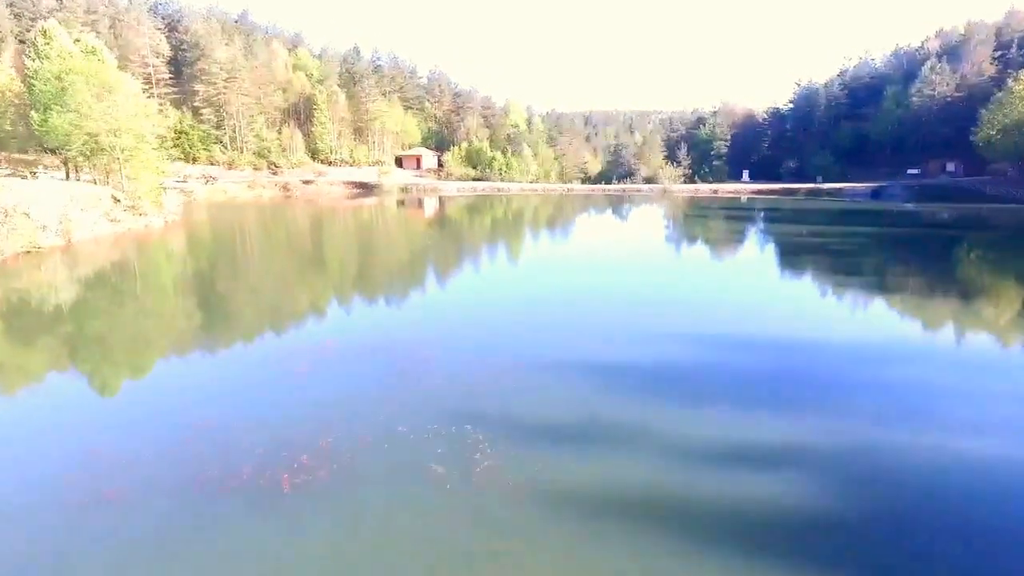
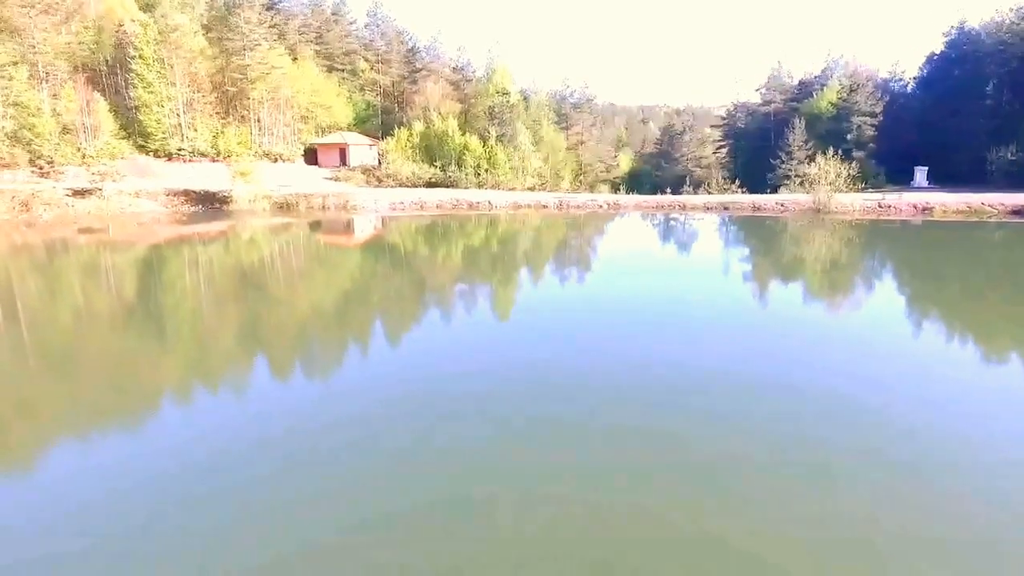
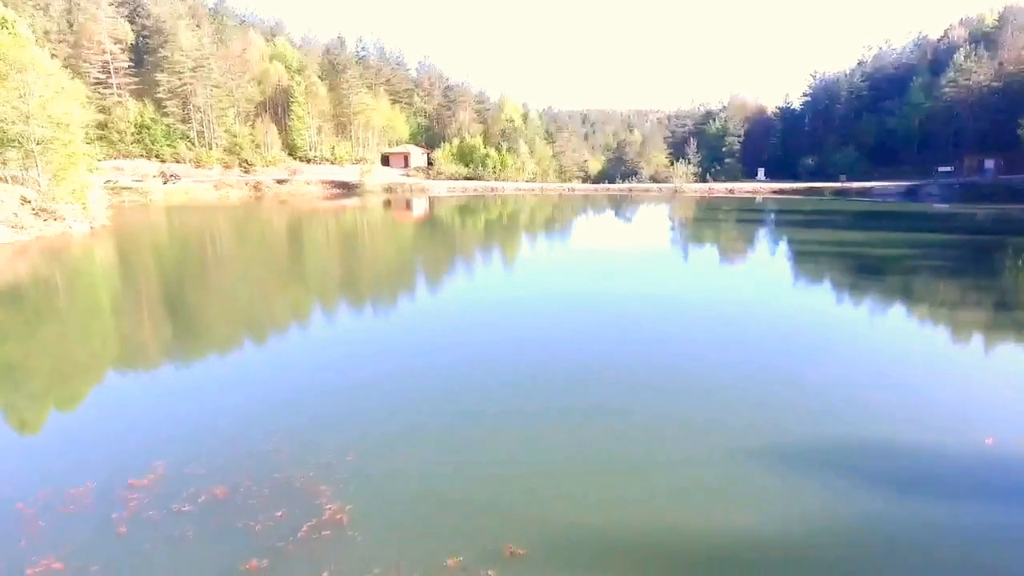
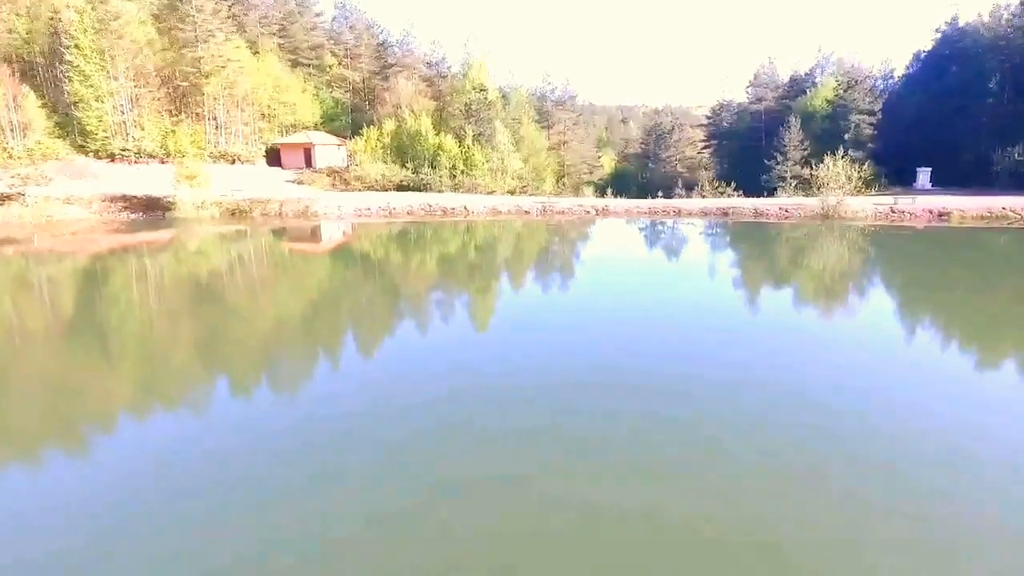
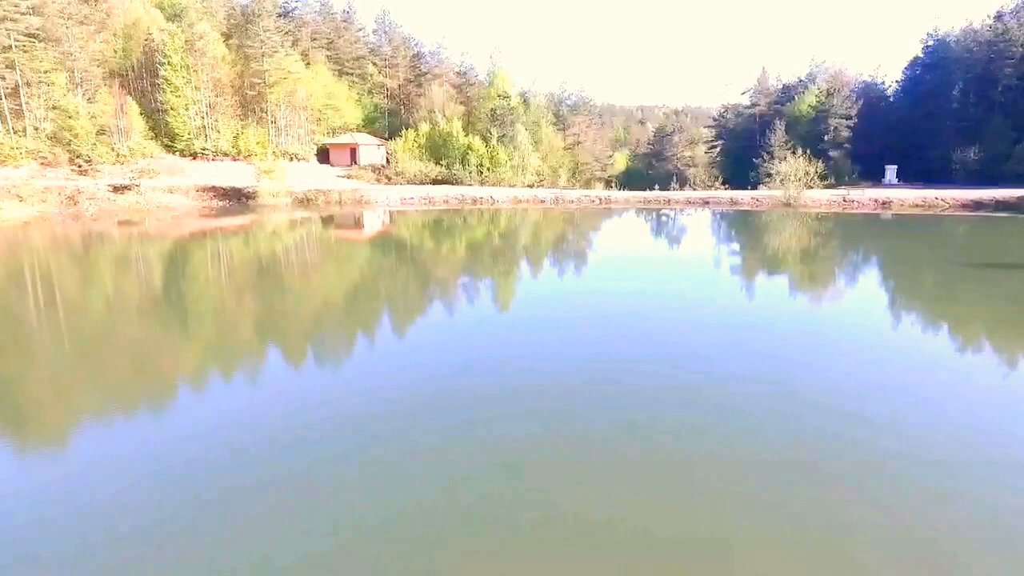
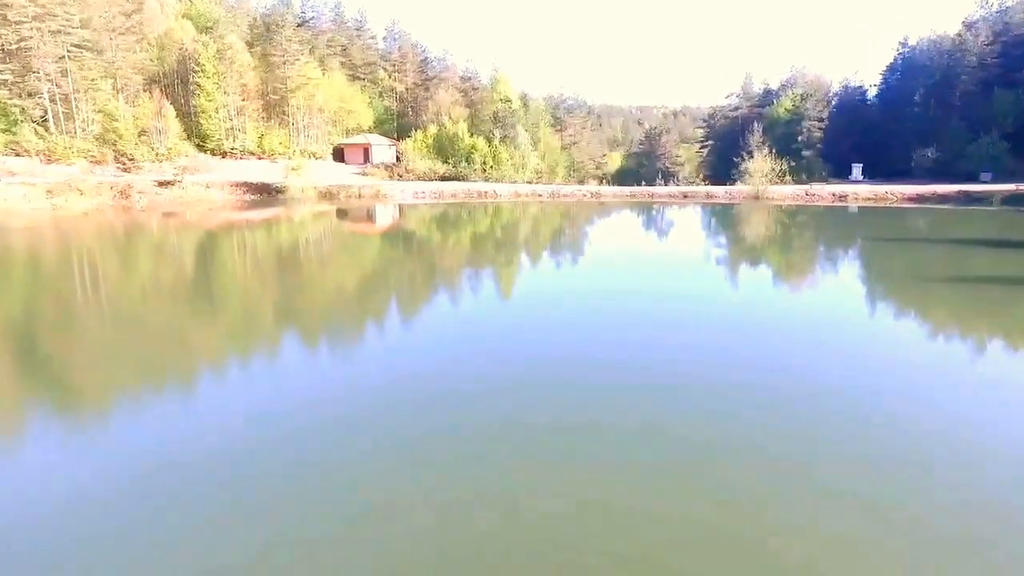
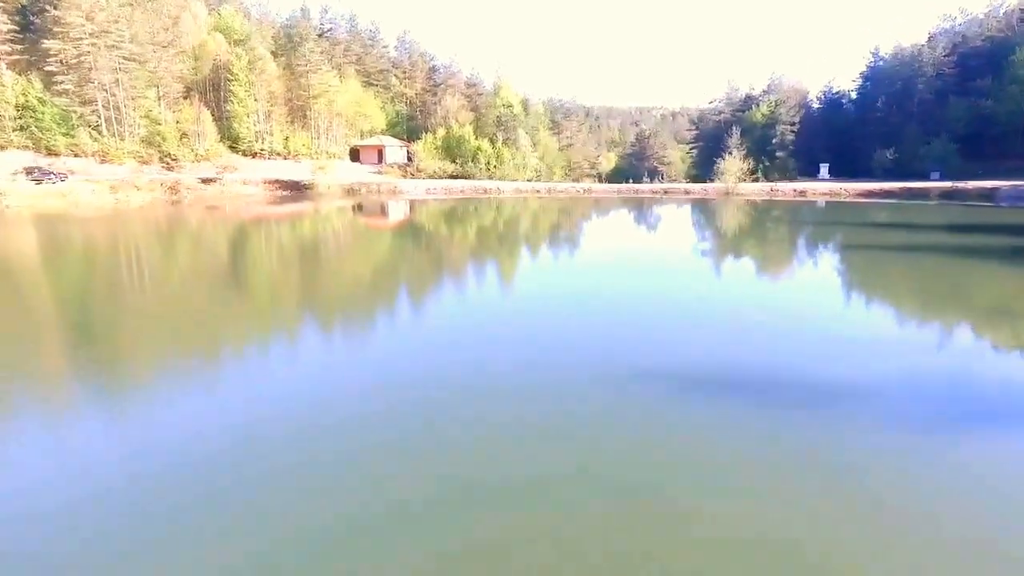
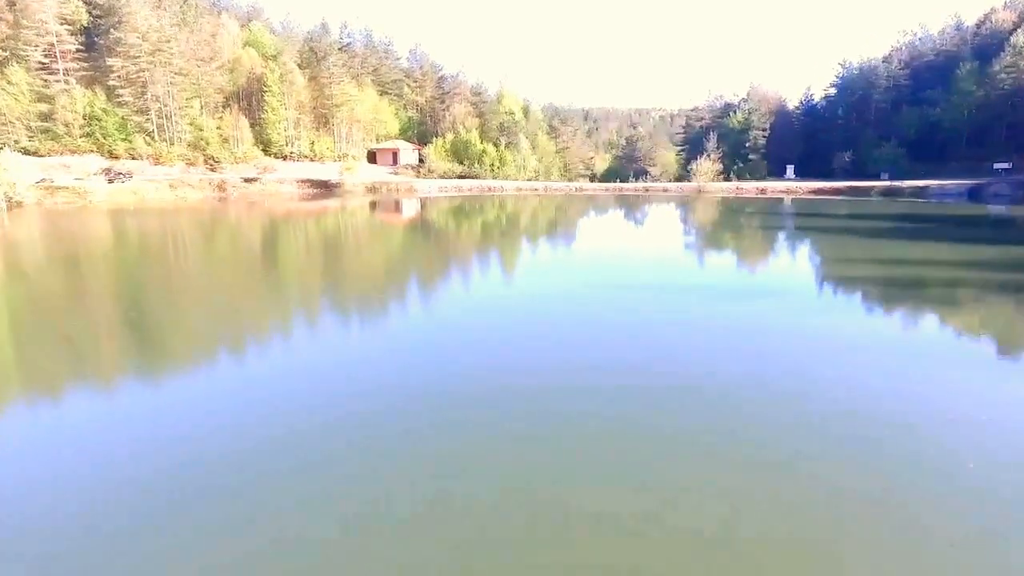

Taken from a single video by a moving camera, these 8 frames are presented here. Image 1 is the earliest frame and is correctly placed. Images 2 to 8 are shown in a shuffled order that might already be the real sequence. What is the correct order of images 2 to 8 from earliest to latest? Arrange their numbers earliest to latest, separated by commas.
3, 8, 7, 6, 5, 2, 4
